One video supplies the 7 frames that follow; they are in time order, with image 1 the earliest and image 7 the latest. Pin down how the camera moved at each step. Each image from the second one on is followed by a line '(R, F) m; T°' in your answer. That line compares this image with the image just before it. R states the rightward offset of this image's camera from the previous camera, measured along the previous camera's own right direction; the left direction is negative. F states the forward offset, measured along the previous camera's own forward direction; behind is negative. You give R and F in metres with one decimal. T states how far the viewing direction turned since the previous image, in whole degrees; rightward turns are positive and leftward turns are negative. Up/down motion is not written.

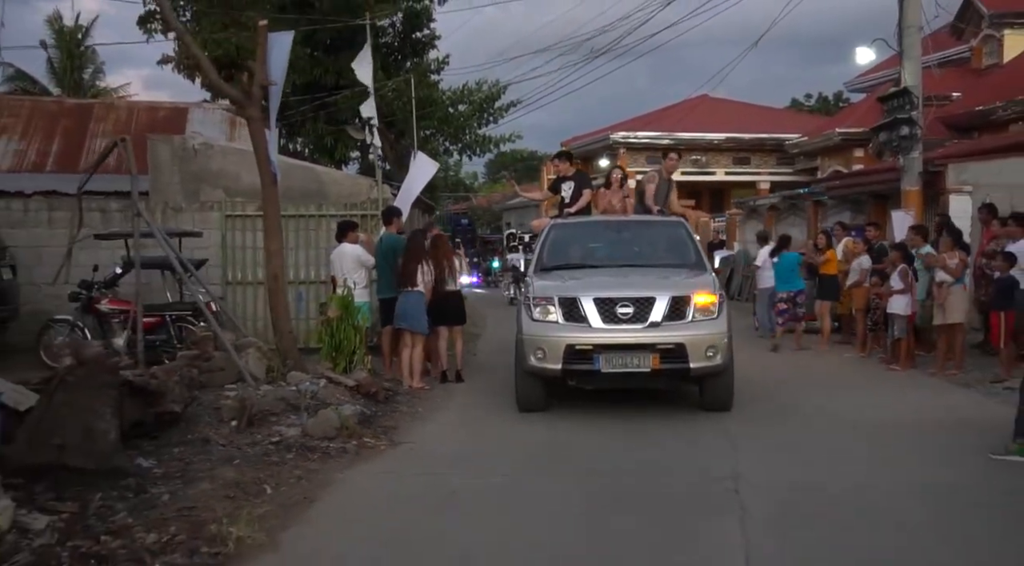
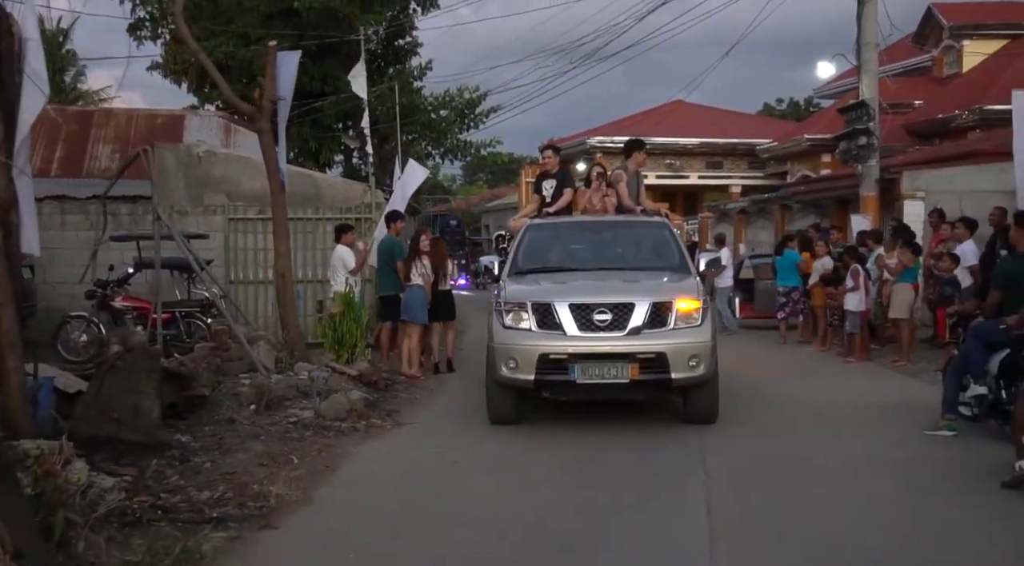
(-0.1, -0.9) m; +1°
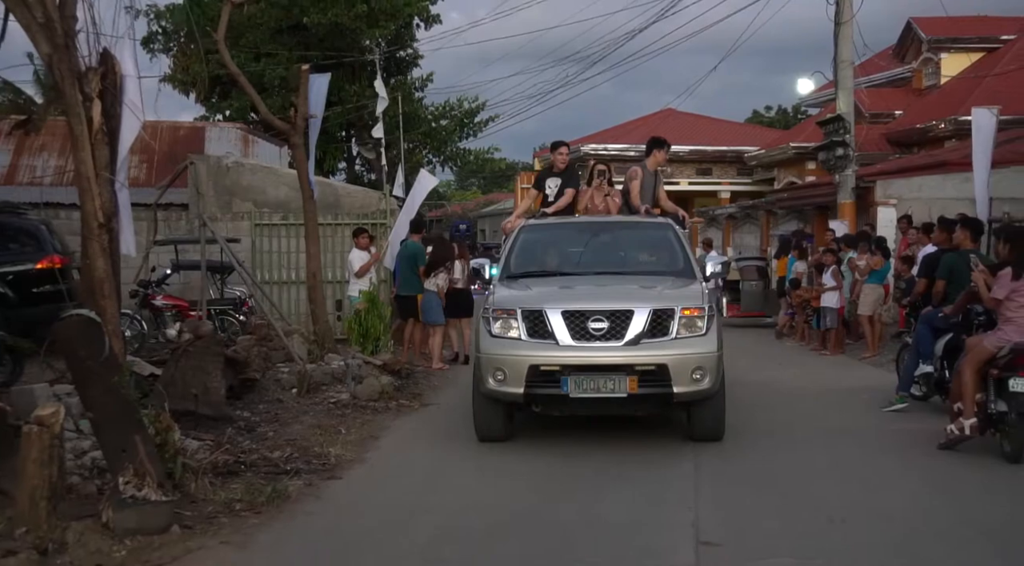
(-0.2, -1.2) m; +1°
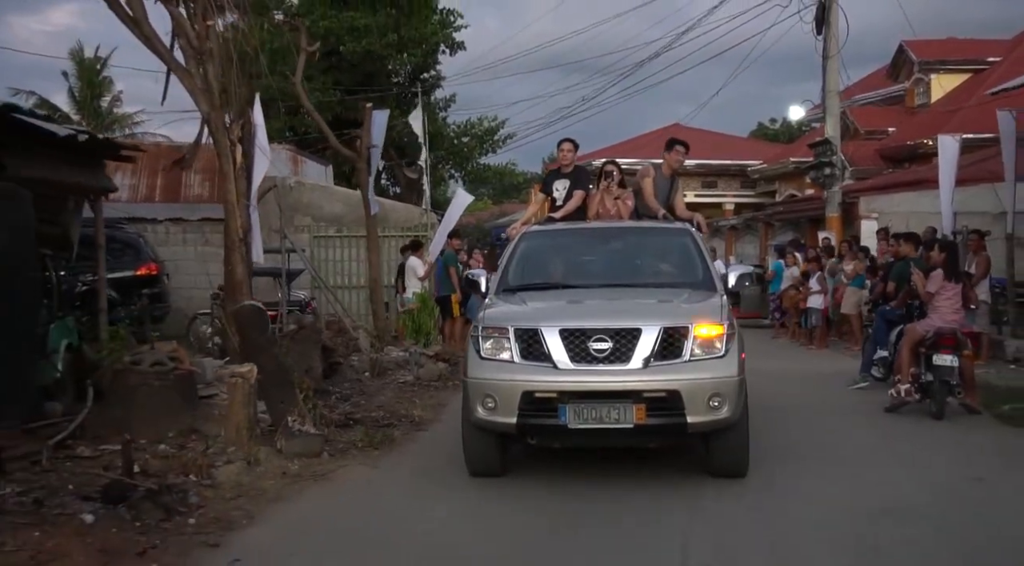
(-0.3, -2.1) m; 0°
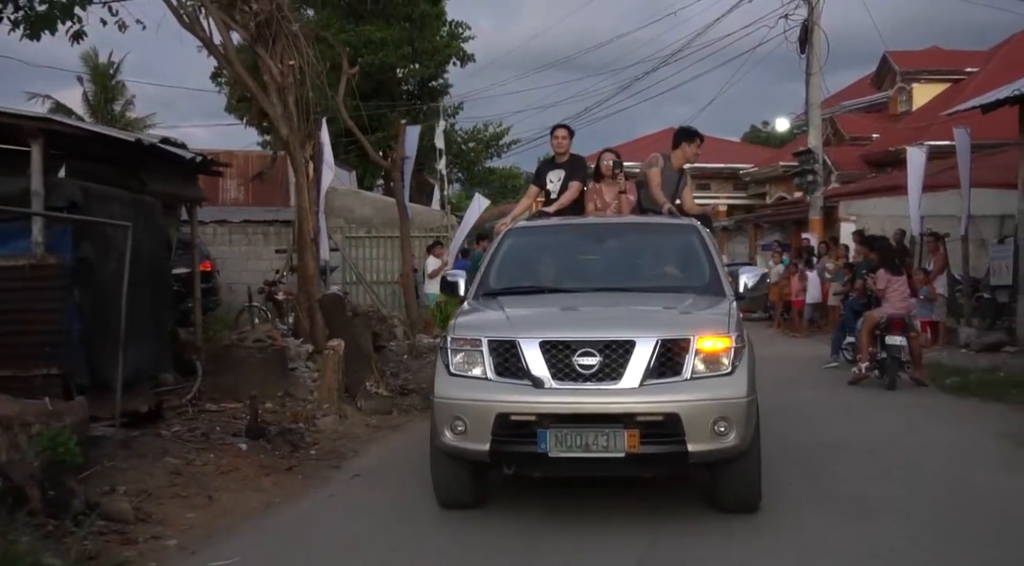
(-0.4, -1.8) m; 0°
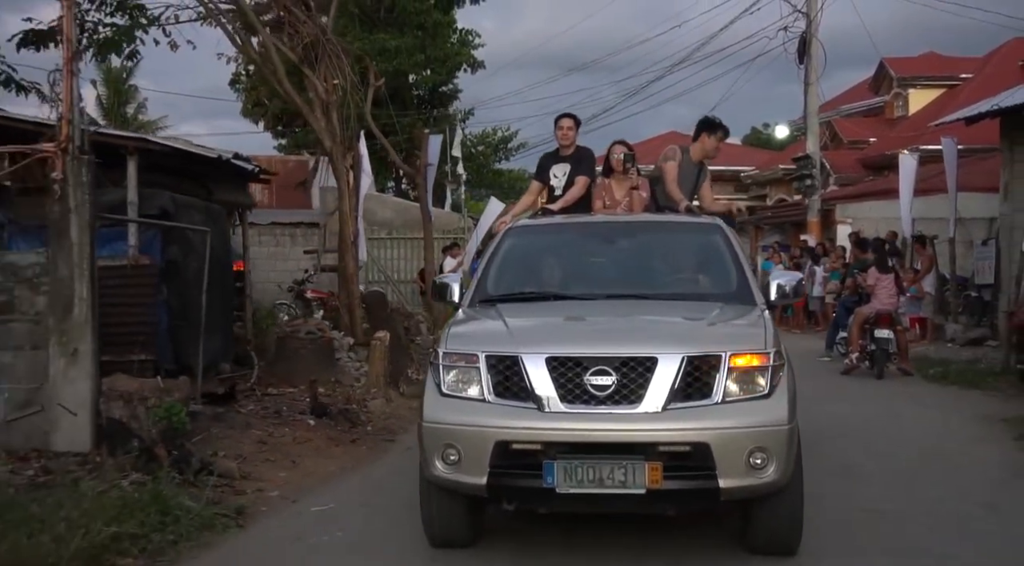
(-0.3, -1.0) m; 0°
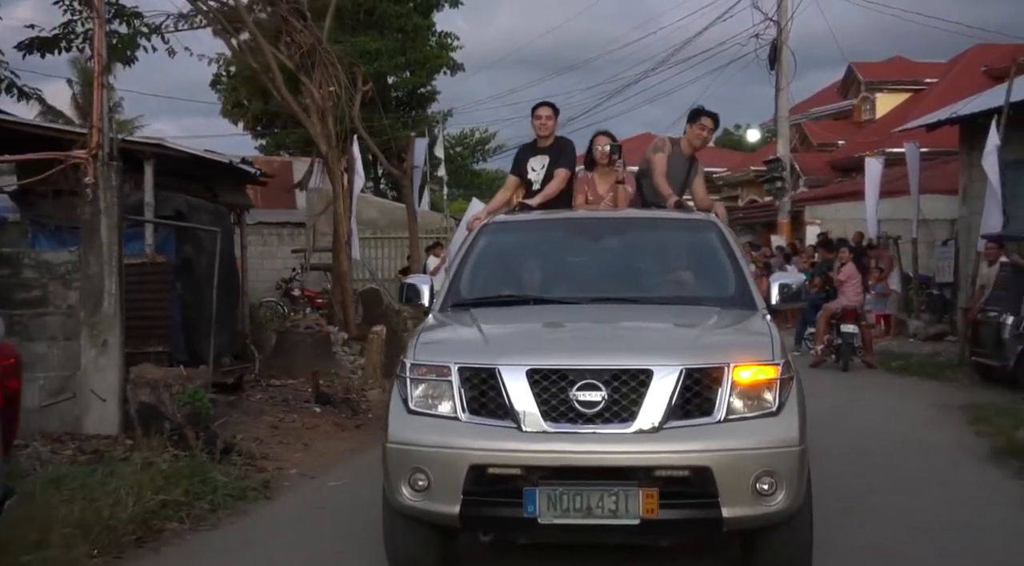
(-0.2, -0.6) m; +2°
